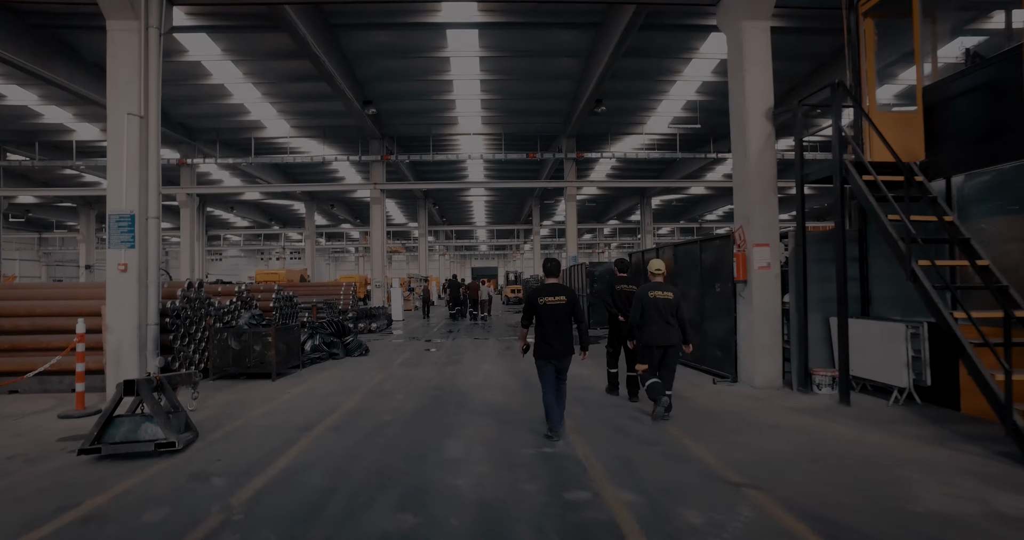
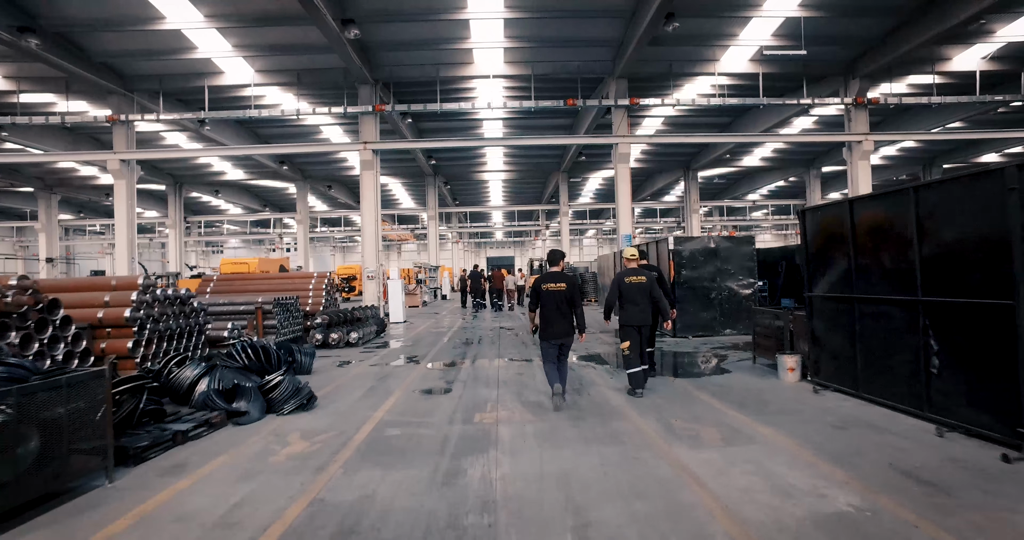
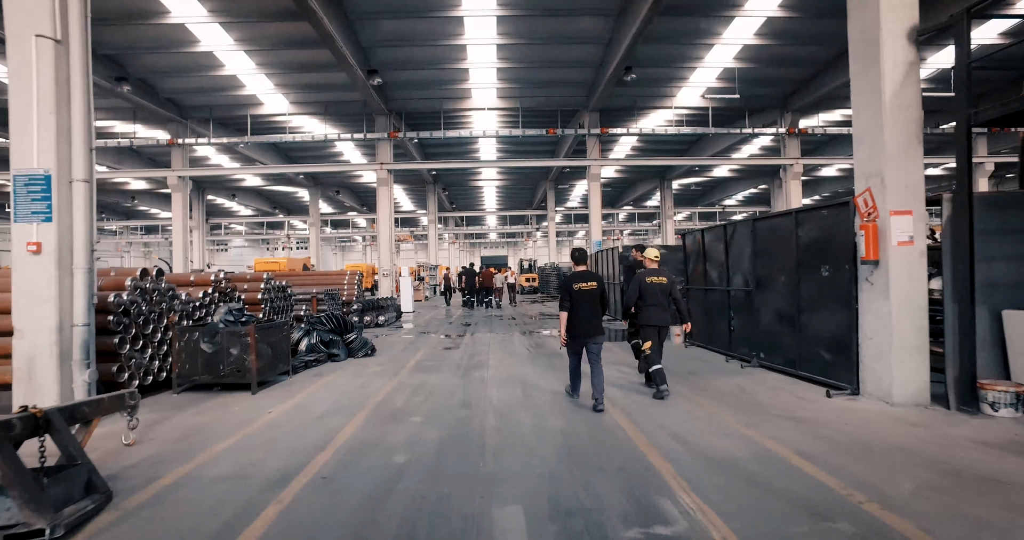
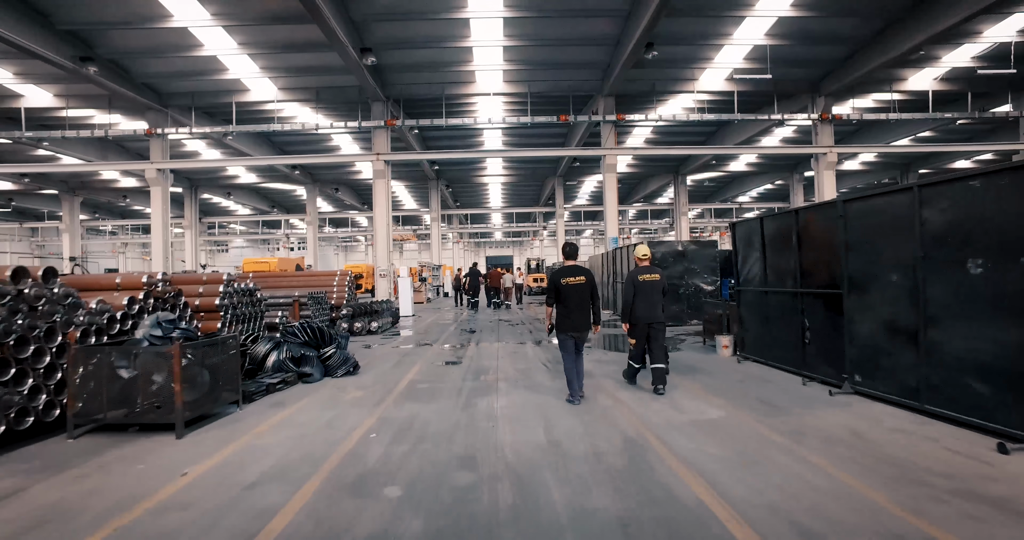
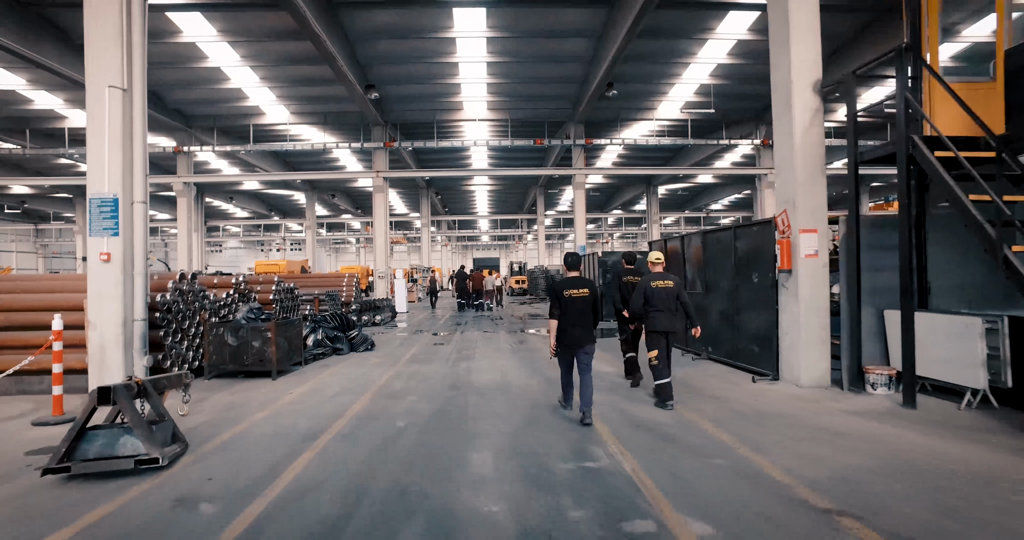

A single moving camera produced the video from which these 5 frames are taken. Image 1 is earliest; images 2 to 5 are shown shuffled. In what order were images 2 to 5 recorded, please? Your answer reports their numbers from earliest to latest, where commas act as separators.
5, 3, 4, 2
